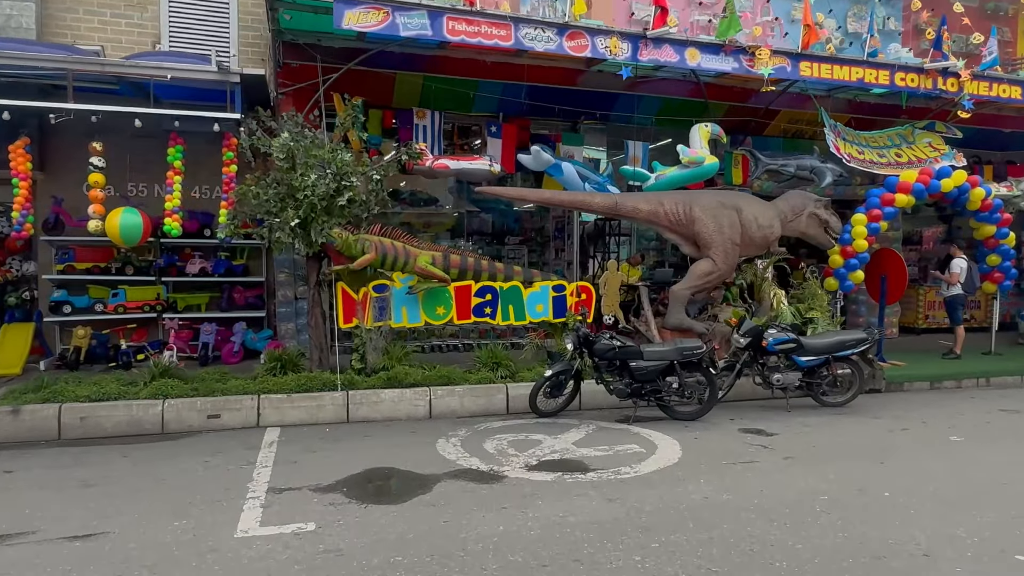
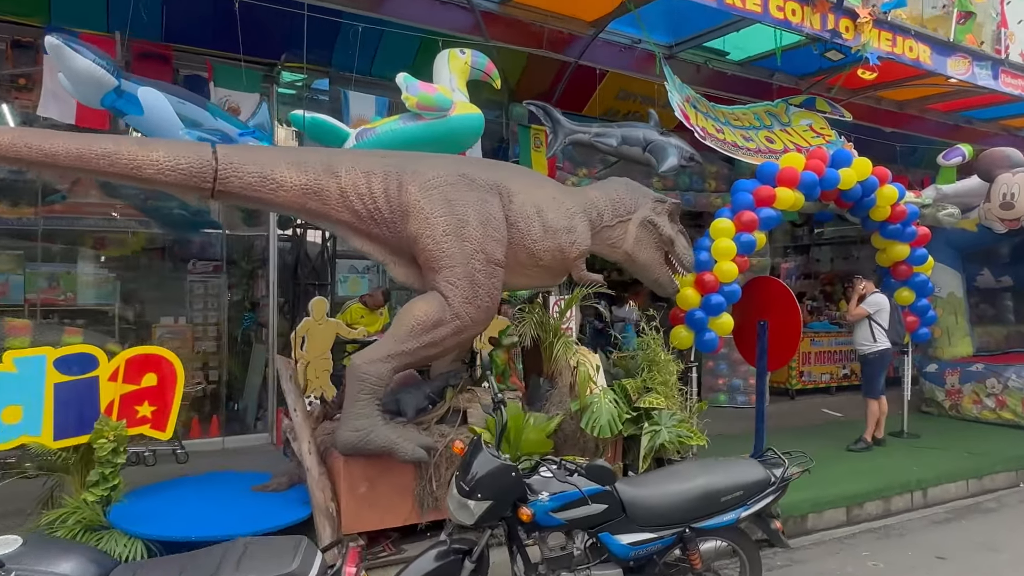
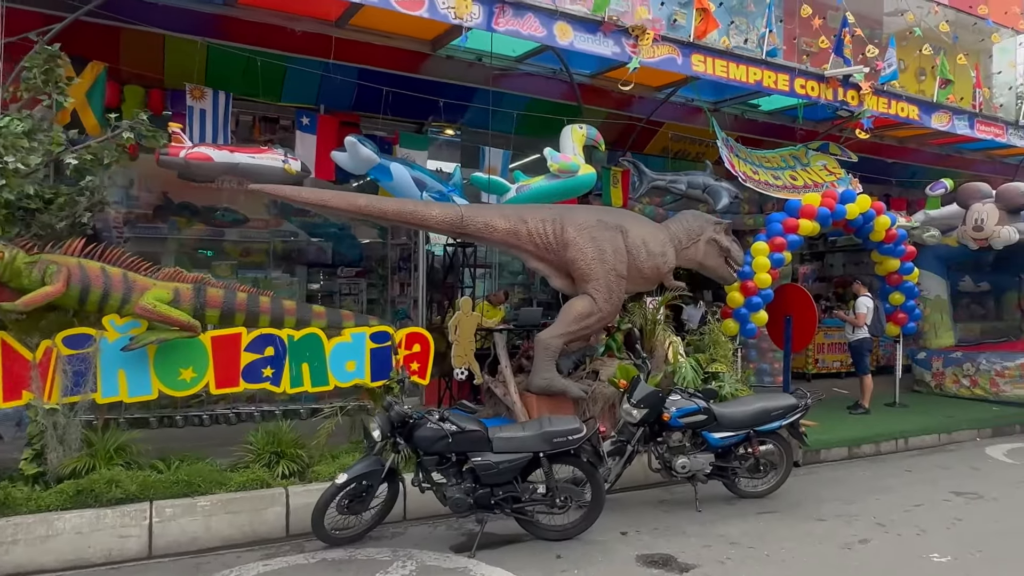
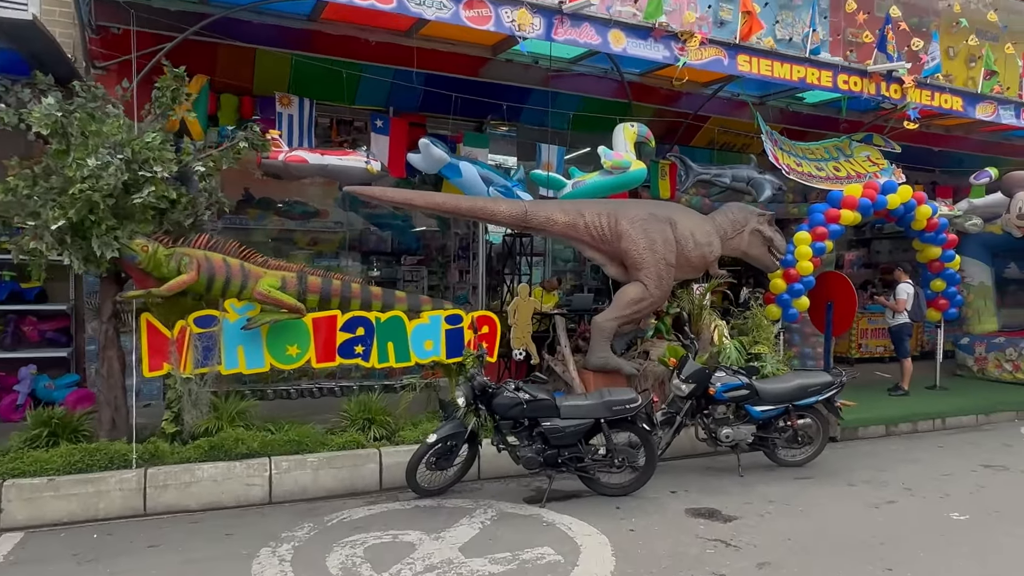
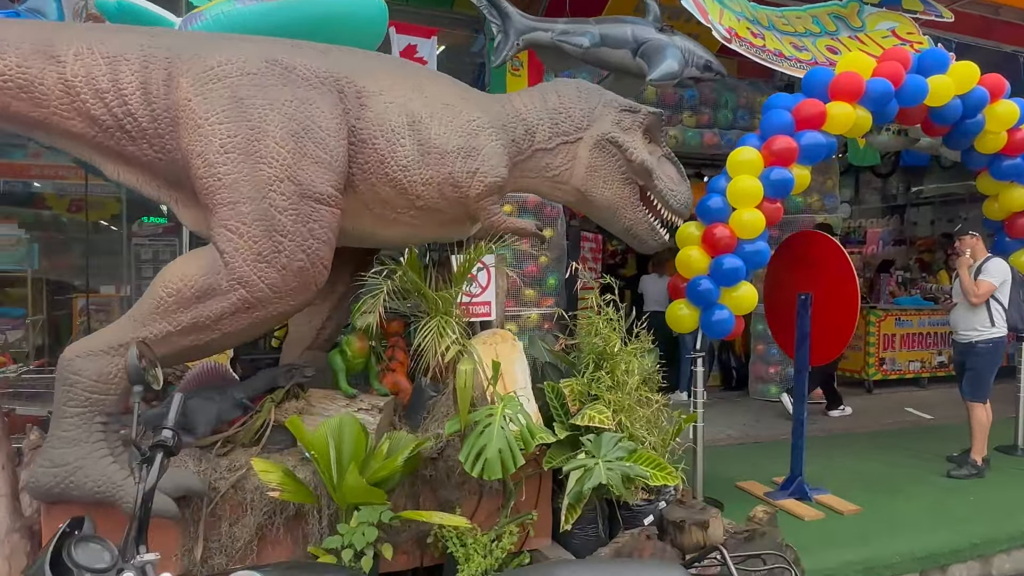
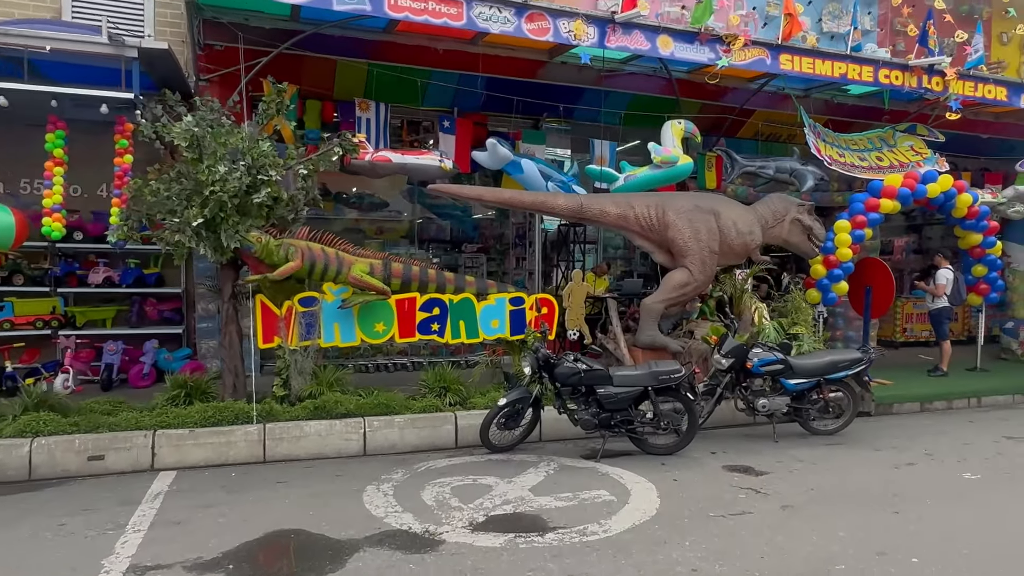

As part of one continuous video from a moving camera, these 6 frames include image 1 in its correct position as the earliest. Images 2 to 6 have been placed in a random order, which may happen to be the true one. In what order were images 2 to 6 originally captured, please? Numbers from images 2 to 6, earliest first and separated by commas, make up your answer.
6, 4, 3, 2, 5
